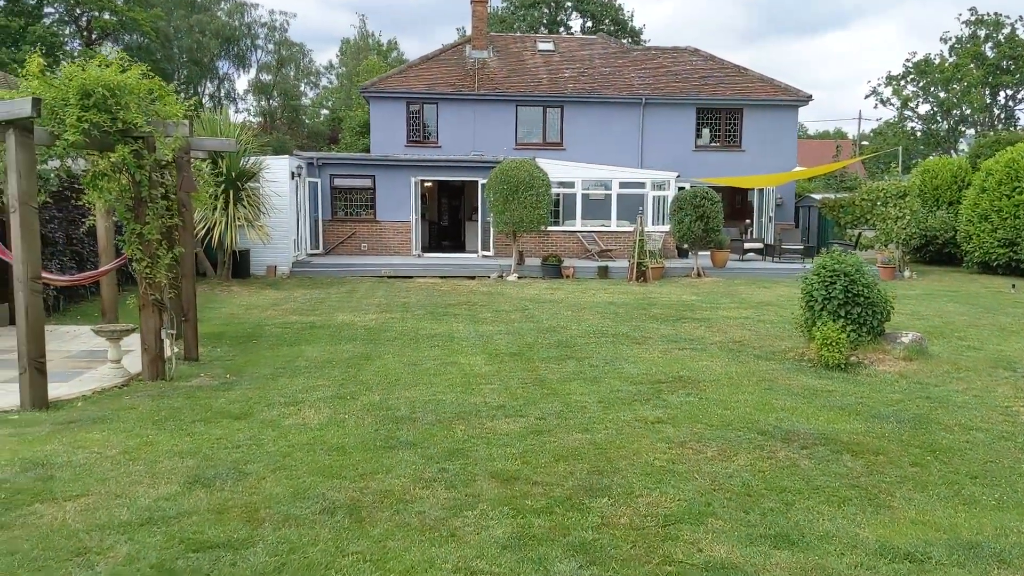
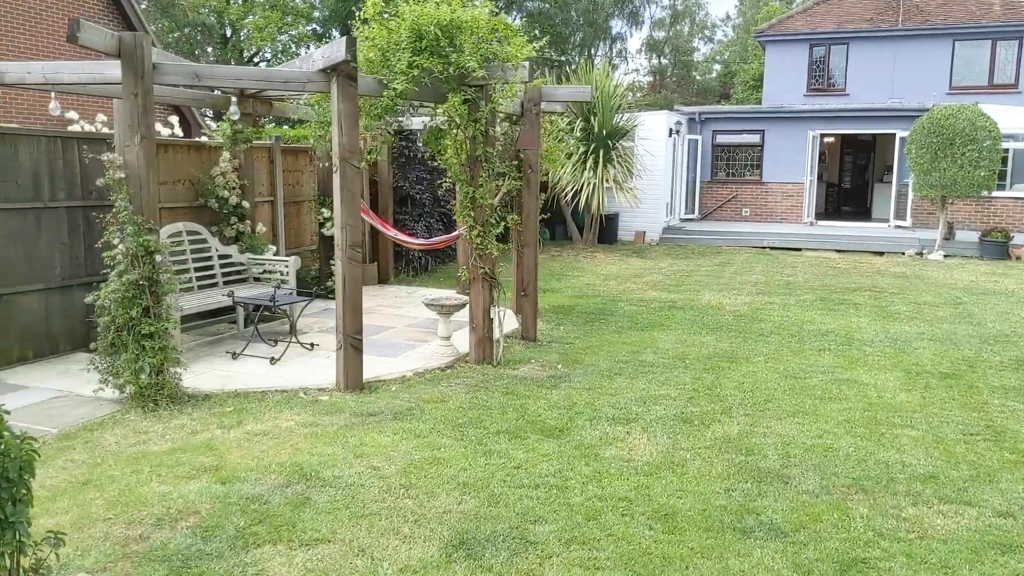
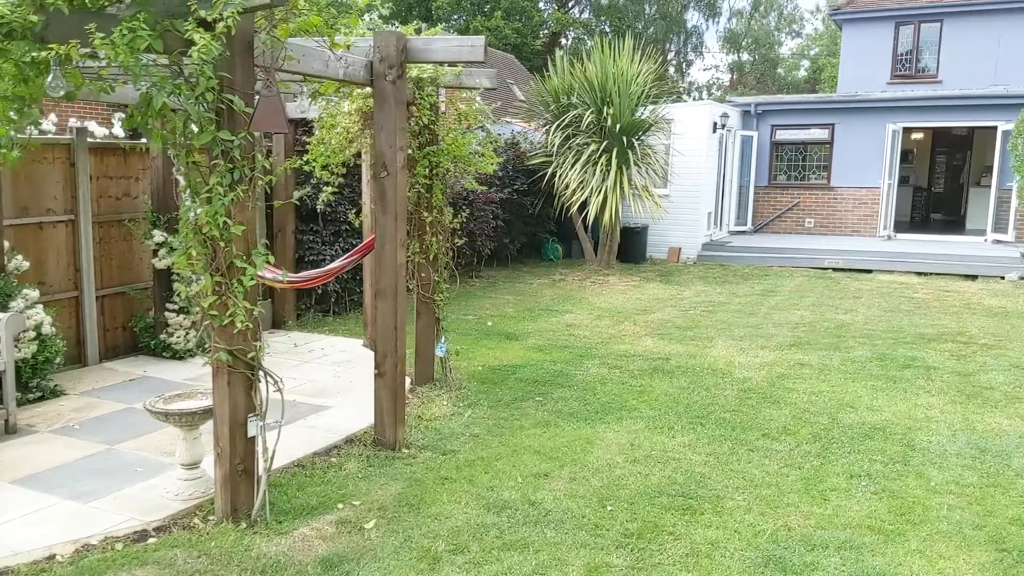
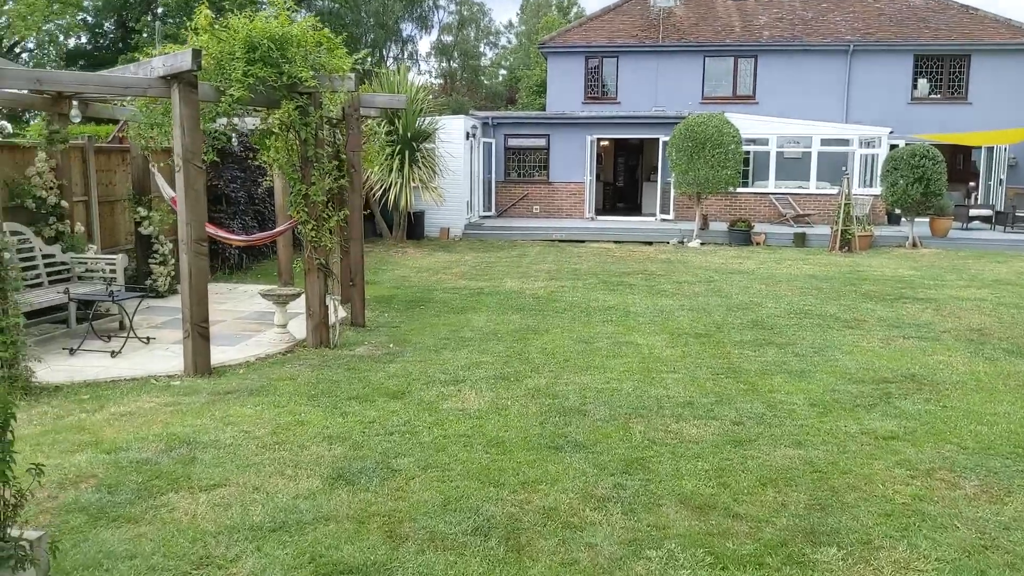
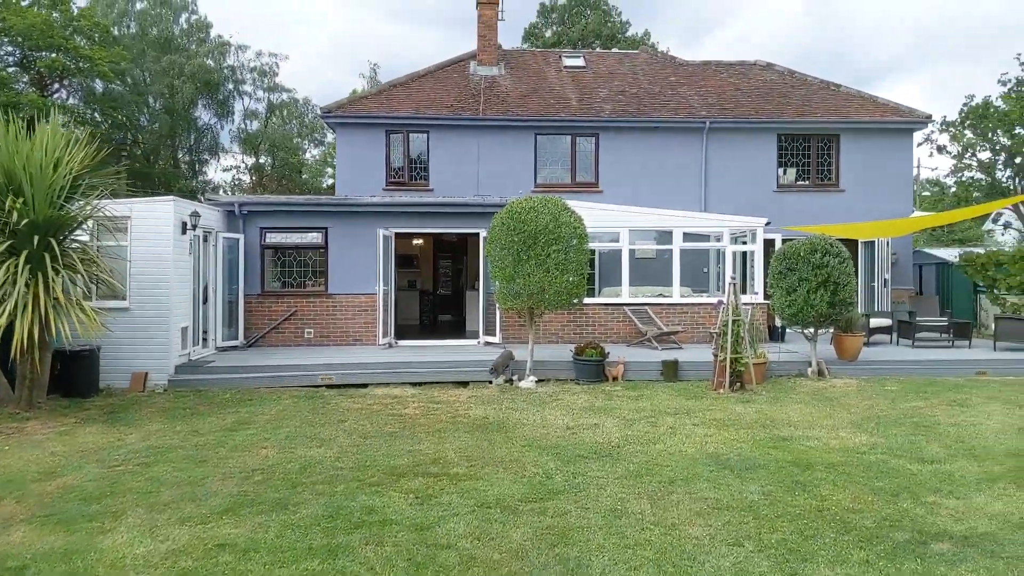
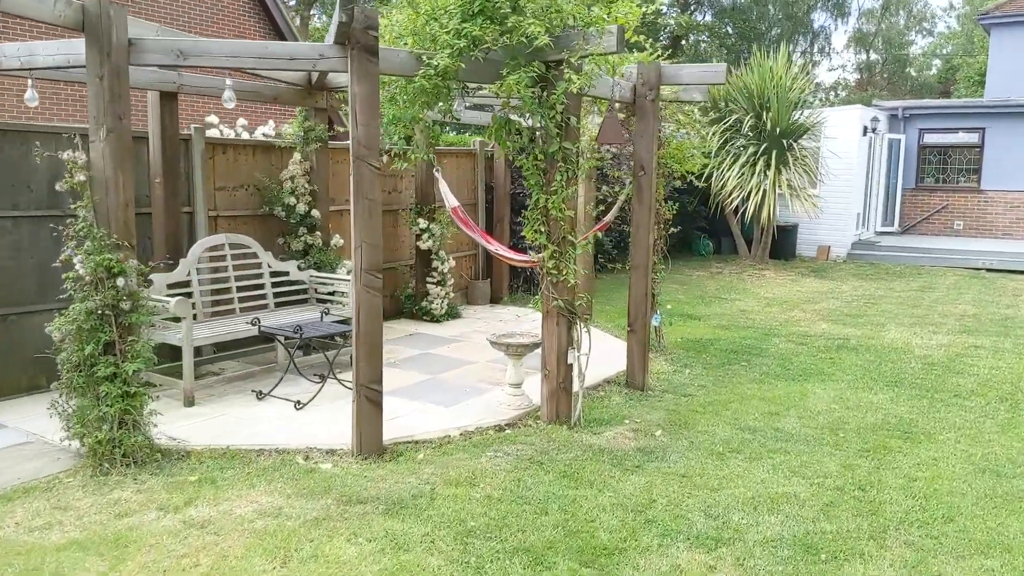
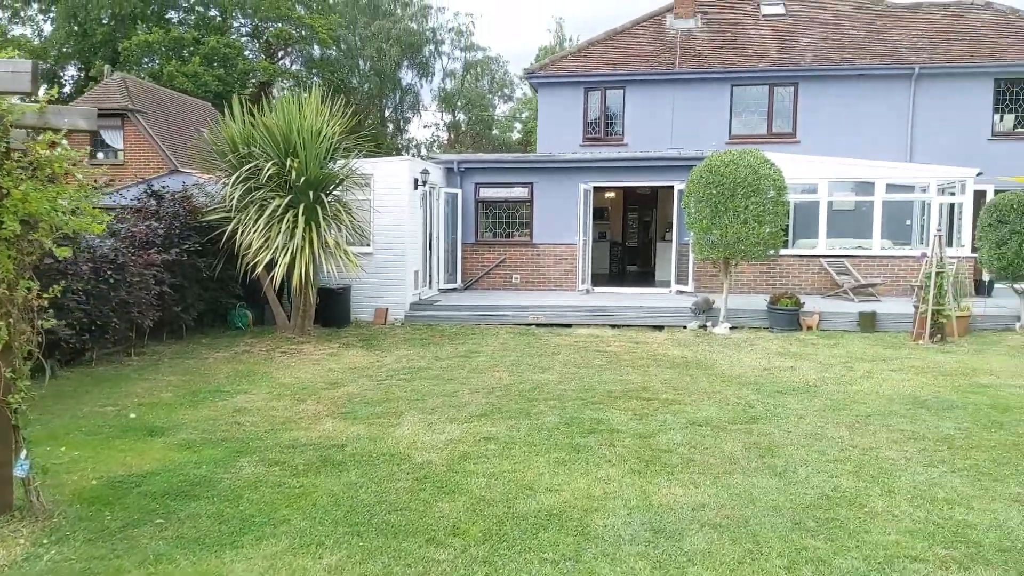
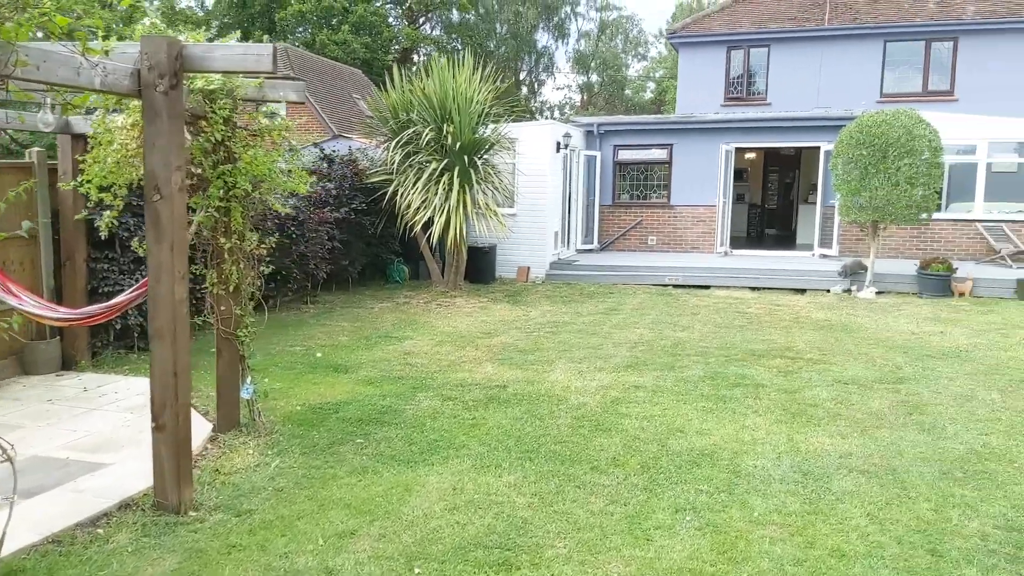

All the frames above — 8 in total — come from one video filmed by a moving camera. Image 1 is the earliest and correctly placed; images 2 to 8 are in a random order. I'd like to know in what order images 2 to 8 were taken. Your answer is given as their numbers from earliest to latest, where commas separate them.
4, 2, 6, 3, 8, 7, 5
